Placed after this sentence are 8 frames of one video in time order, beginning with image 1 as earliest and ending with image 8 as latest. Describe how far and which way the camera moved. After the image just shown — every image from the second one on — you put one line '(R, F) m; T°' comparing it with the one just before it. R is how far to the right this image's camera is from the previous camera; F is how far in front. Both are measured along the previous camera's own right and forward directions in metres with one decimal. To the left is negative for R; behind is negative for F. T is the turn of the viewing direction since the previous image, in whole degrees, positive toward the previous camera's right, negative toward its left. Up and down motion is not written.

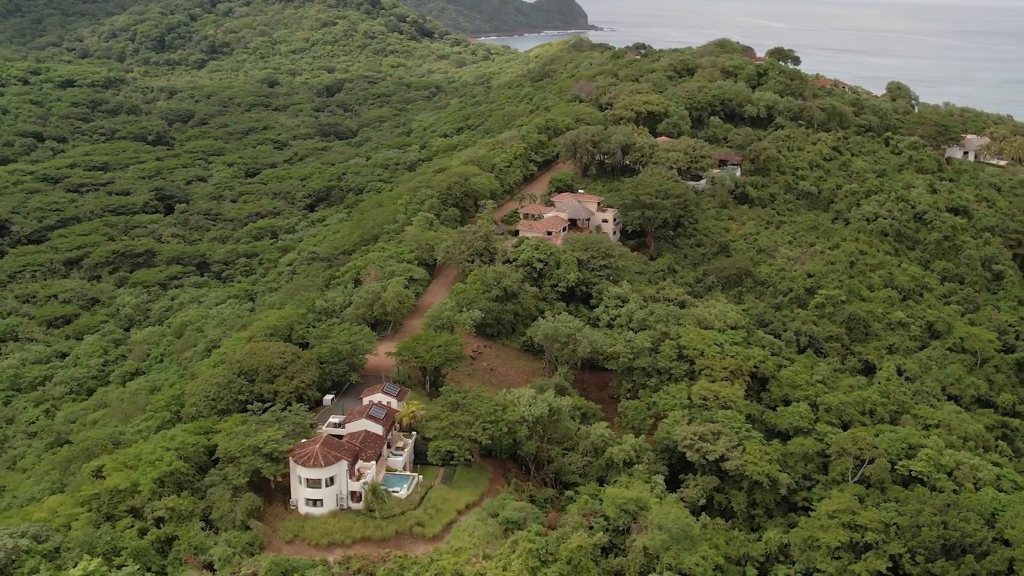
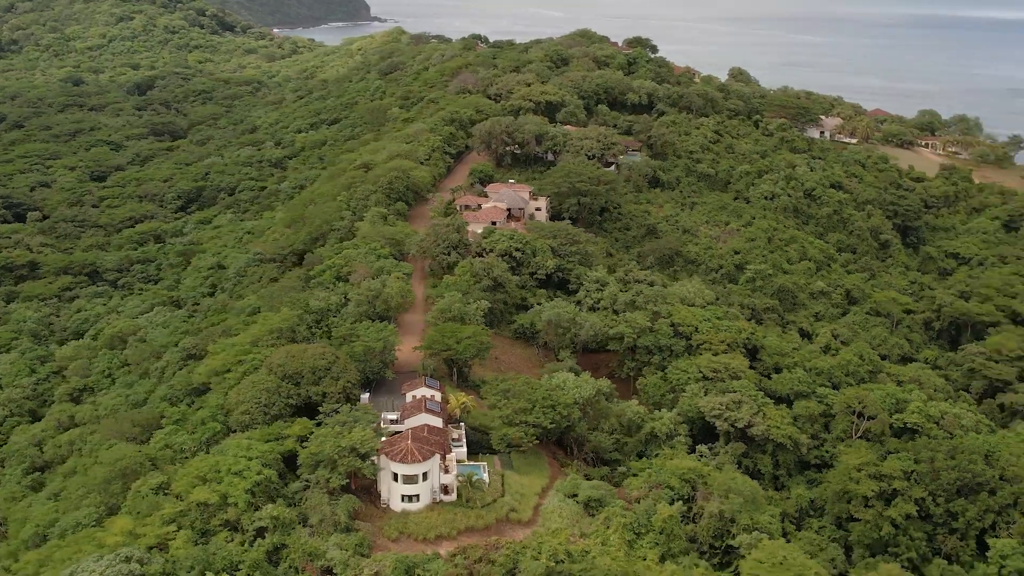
(-5.9, 0.0) m; +11°
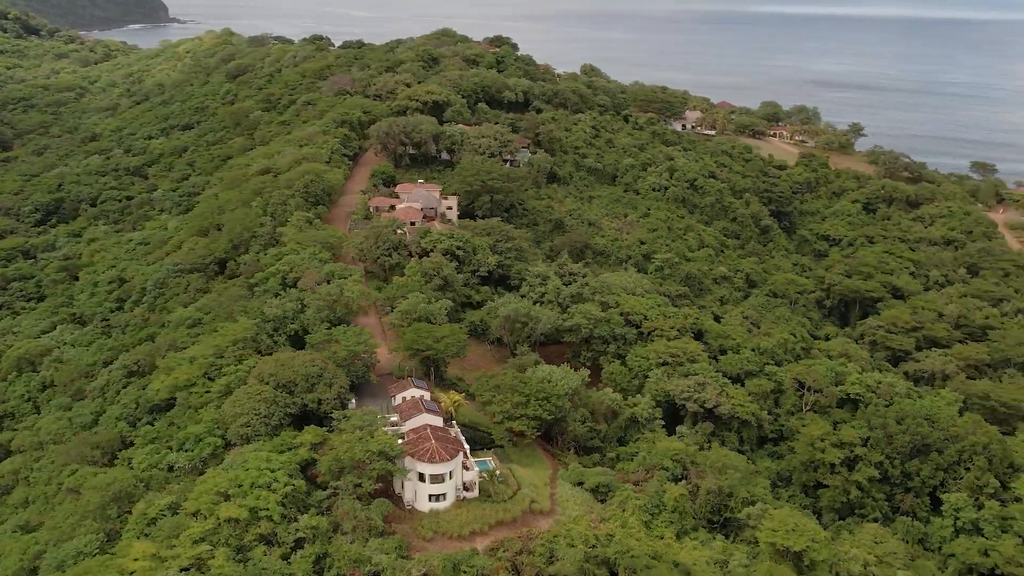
(-4.1, -0.1) m; +10°
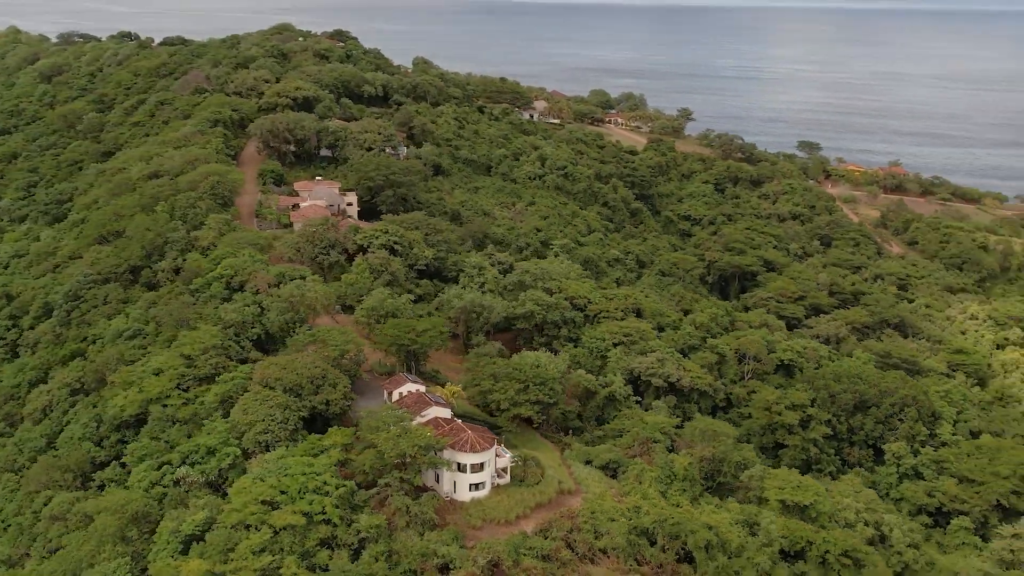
(-5.0, 0.0) m; +12°
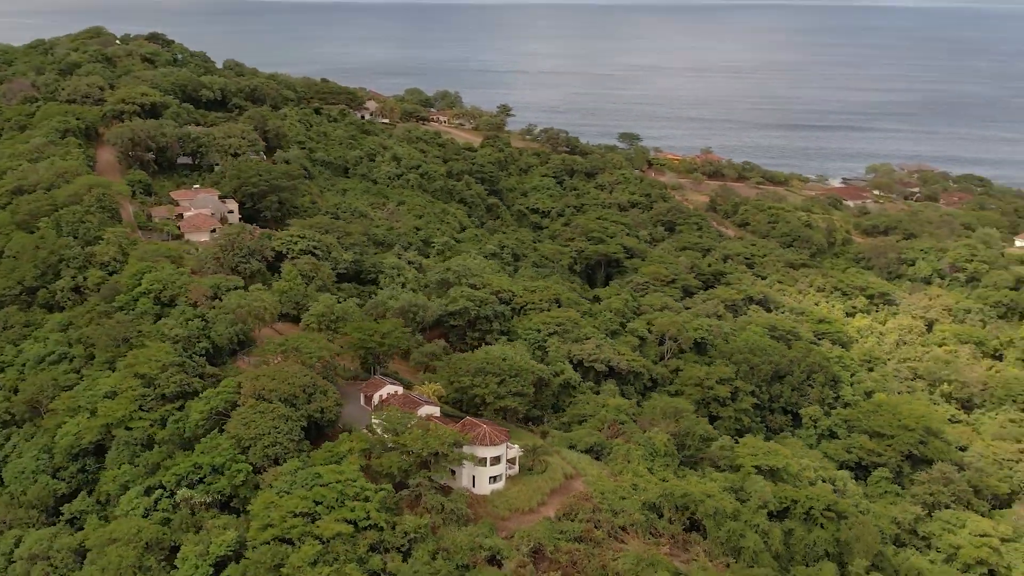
(-5.0, 0.0) m; +12°
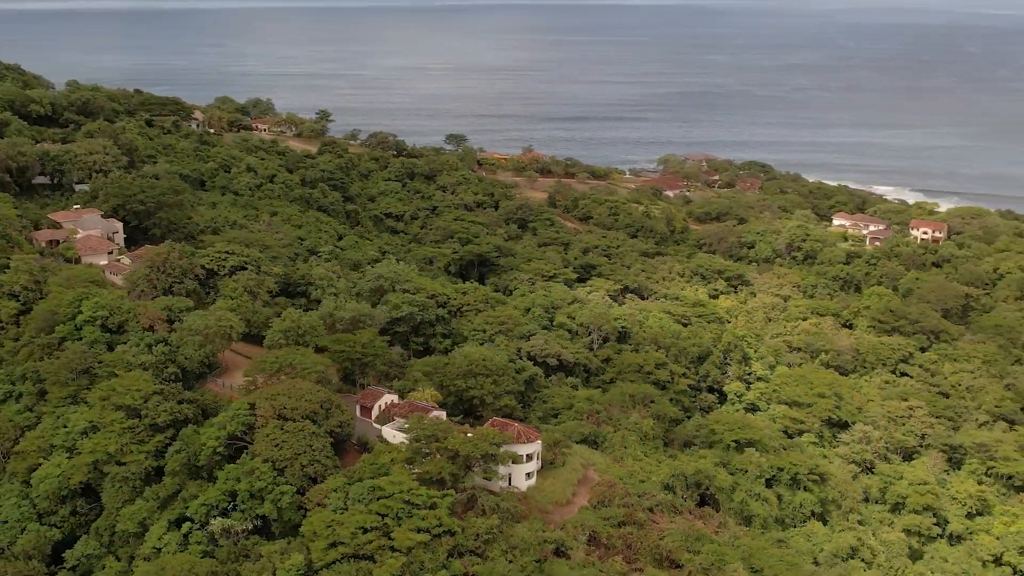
(-5.6, +0.1) m; +13°
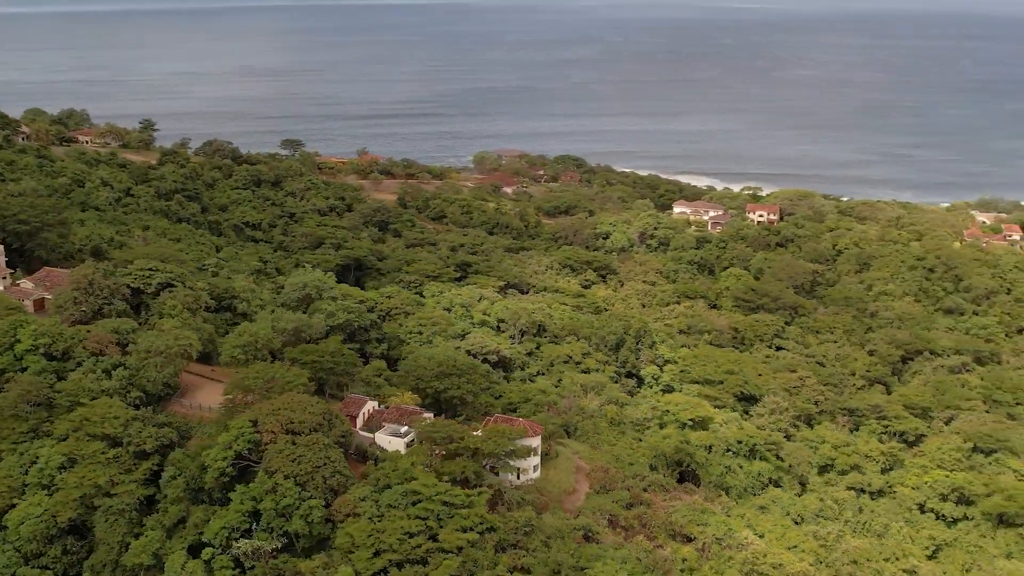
(-4.7, 0.0) m; +12°
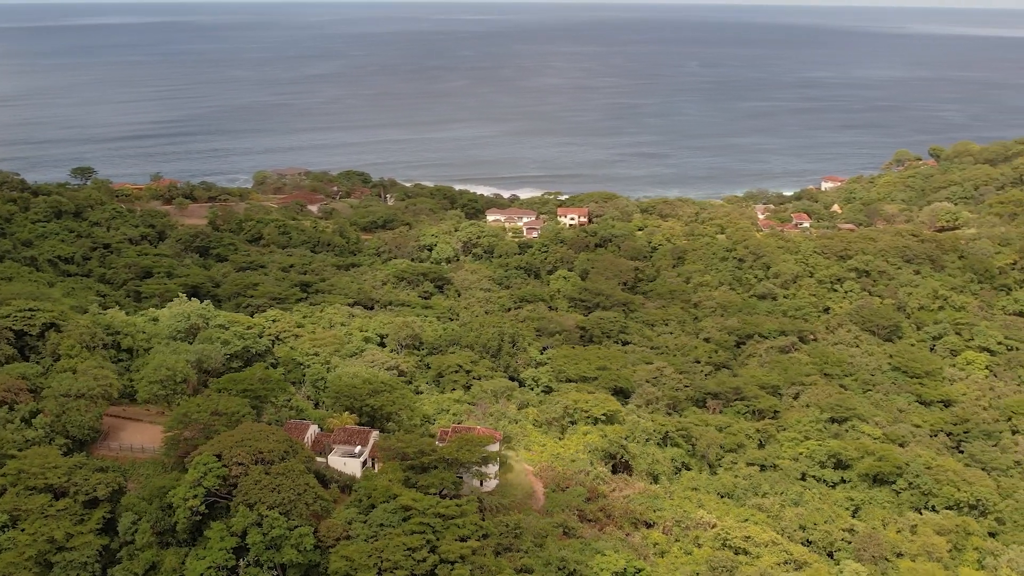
(-4.4, 0.0) m; +13°
